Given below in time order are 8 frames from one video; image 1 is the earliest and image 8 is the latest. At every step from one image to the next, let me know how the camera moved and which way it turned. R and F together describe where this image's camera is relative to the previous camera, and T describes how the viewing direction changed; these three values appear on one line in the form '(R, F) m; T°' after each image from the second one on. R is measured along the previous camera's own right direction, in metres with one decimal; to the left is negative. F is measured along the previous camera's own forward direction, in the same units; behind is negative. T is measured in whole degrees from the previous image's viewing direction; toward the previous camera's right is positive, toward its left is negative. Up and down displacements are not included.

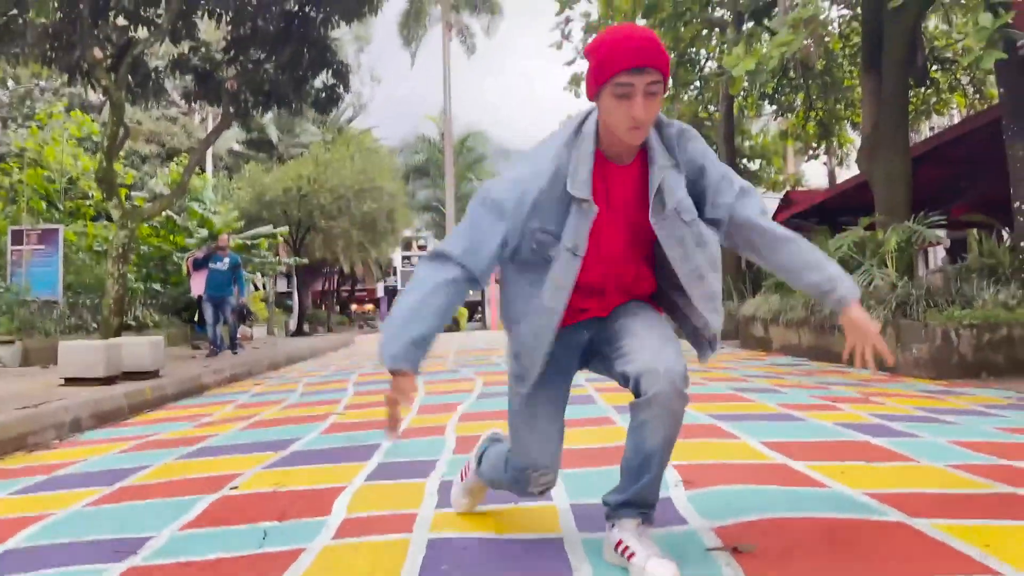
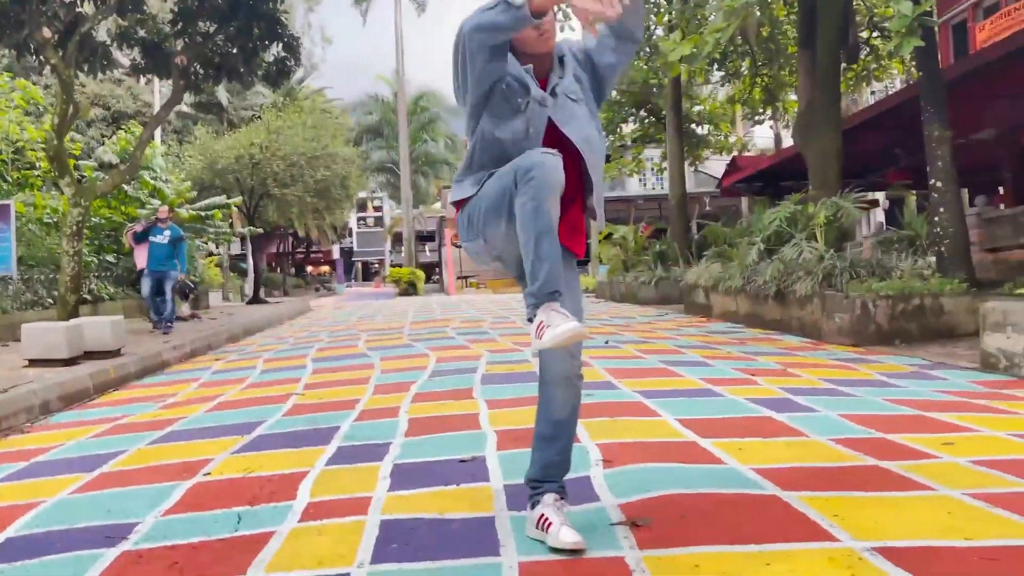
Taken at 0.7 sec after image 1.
(+0.1, -0.3) m; +3°
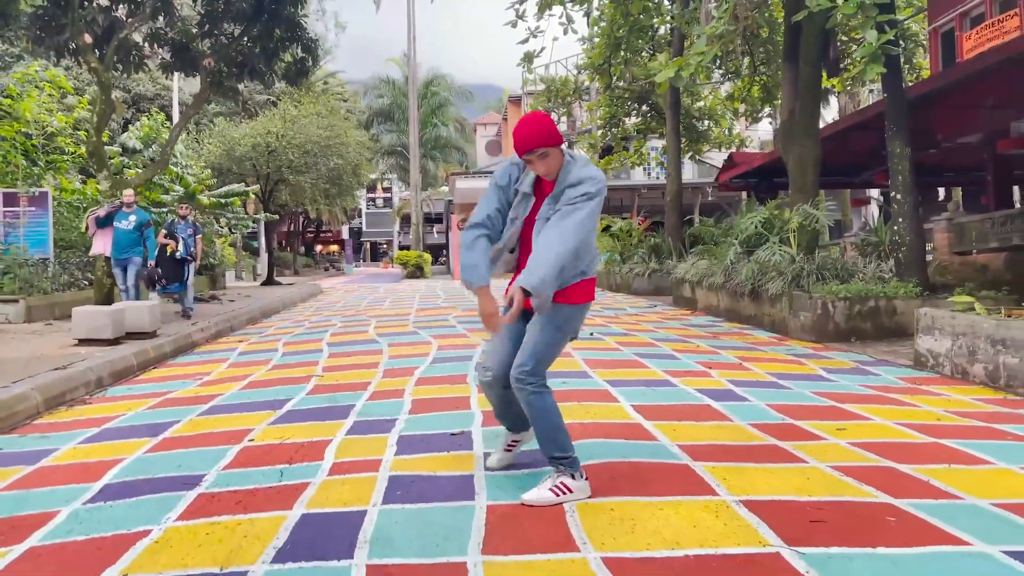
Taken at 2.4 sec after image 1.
(+0.1, -0.7) m; -1°
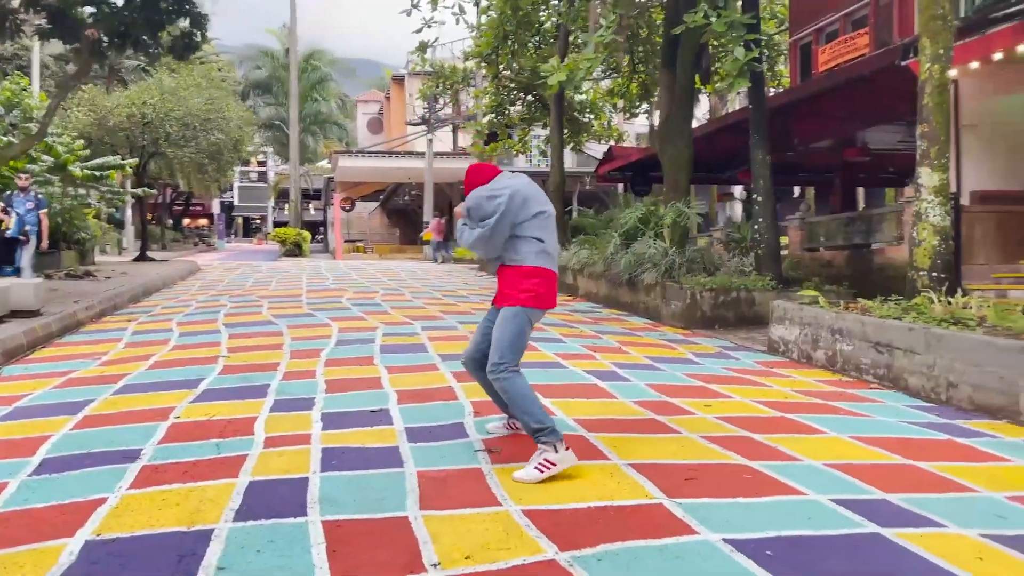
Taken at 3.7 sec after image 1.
(-0.2, -0.4) m; +9°
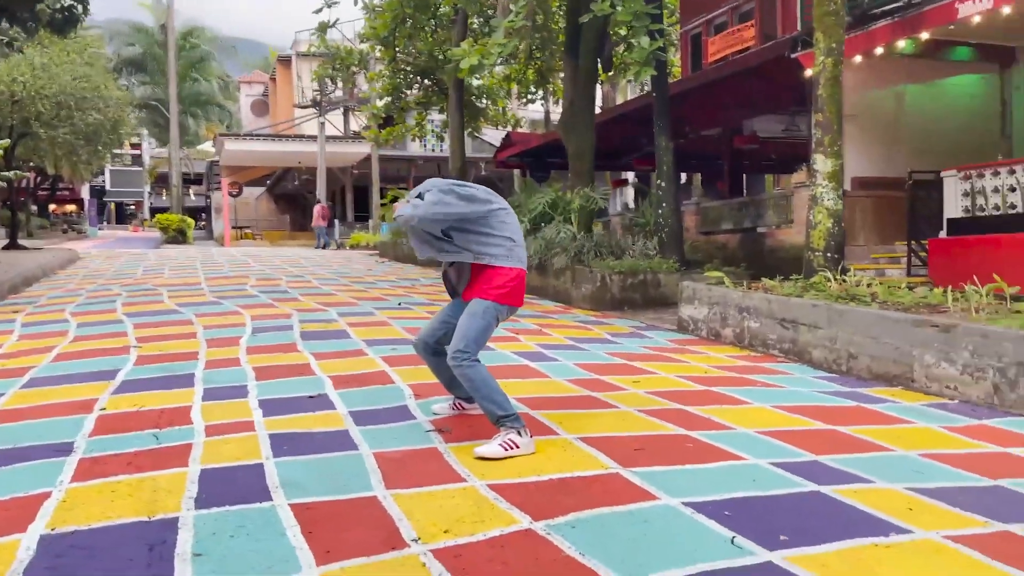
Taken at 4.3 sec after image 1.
(-0.2, 0.0) m; +8°
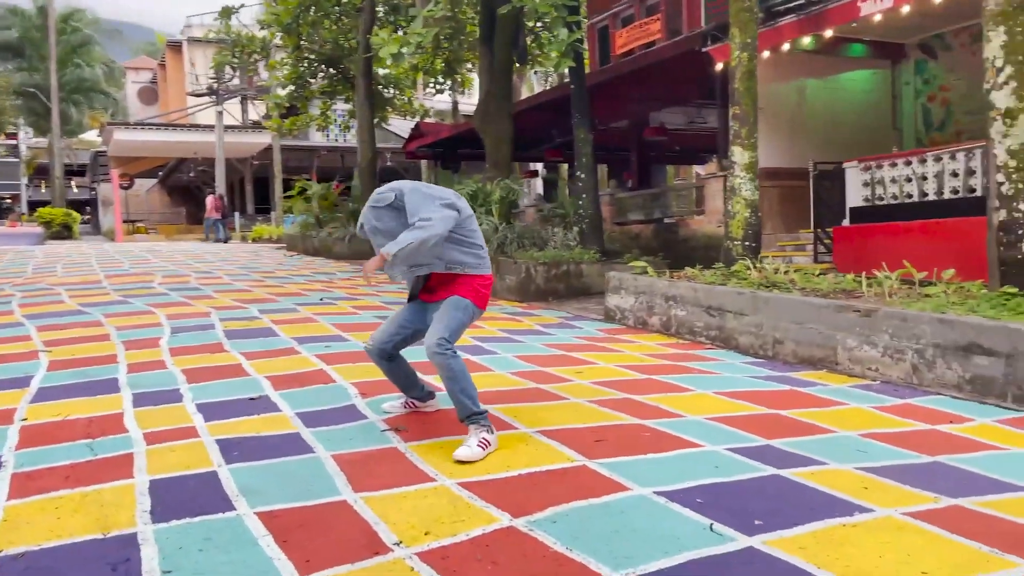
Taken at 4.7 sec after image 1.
(-0.2, 0.0) m; +7°
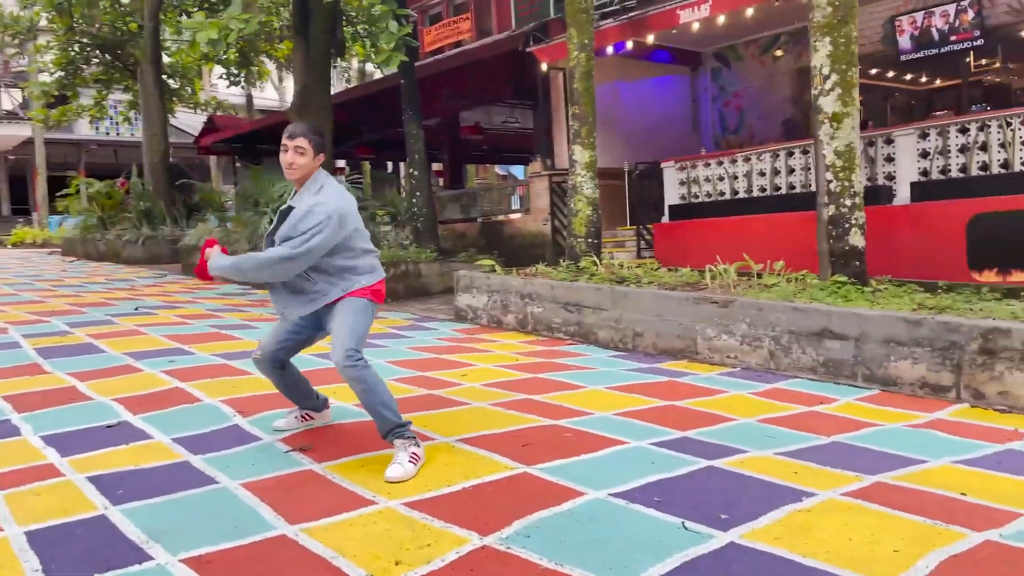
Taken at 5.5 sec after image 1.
(-0.4, +0.2) m; +14°
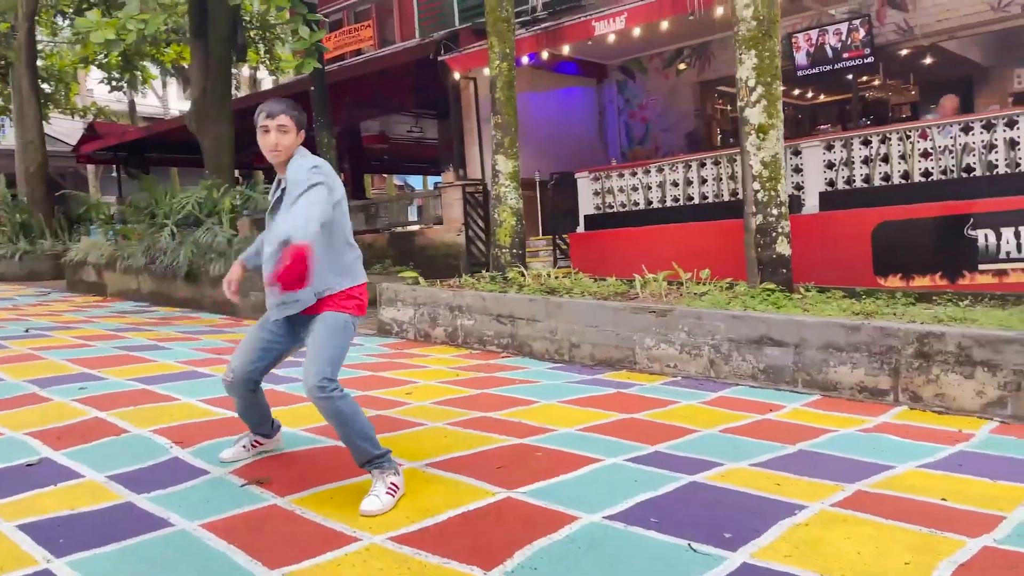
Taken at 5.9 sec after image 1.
(-0.3, +0.2) m; +7°
